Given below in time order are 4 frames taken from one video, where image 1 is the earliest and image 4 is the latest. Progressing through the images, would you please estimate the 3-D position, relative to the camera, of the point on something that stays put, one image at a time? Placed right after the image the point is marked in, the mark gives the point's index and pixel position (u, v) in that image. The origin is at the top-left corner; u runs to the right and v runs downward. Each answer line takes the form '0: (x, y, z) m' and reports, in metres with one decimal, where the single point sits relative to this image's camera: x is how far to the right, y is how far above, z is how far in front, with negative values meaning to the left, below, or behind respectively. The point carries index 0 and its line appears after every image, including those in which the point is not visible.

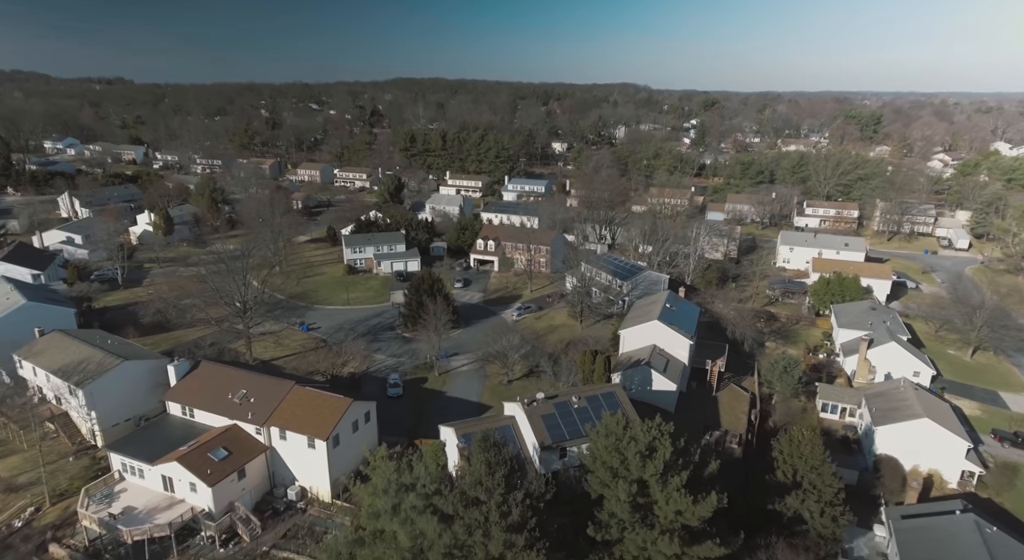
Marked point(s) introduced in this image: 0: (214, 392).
0: (-9.3, -3.5, +18.2) m
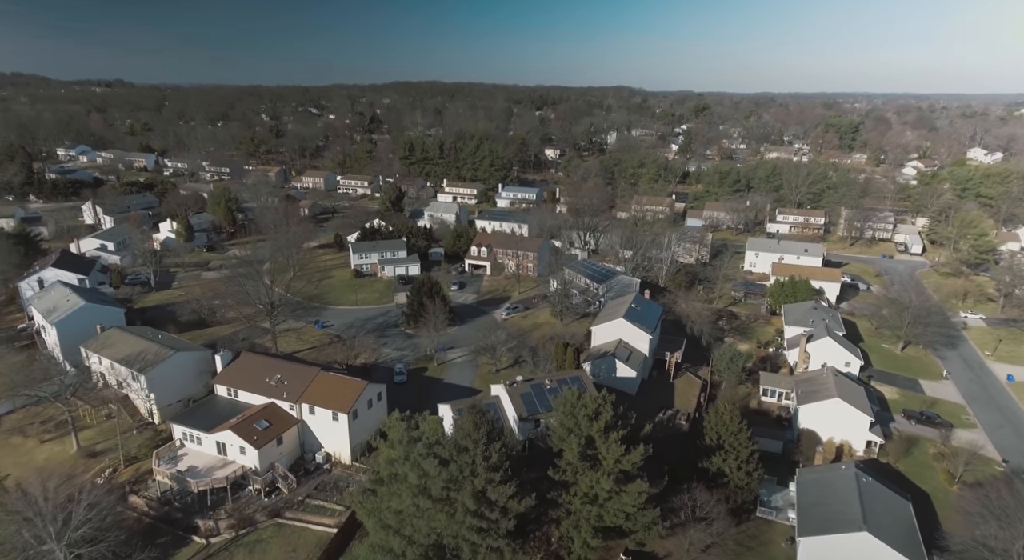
0: (-9.8, -3.7, +22.2) m
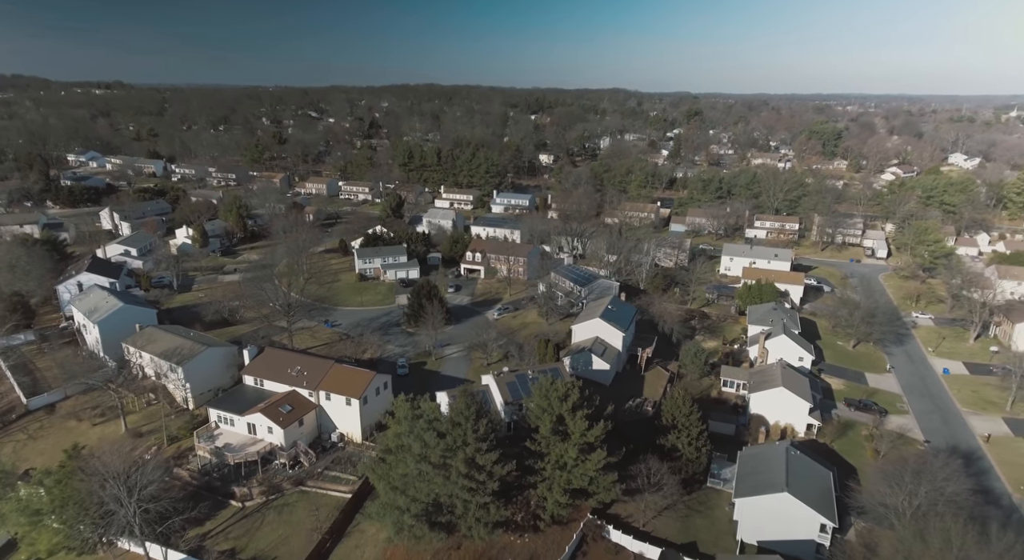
0: (-10.4, -3.9, +25.7) m
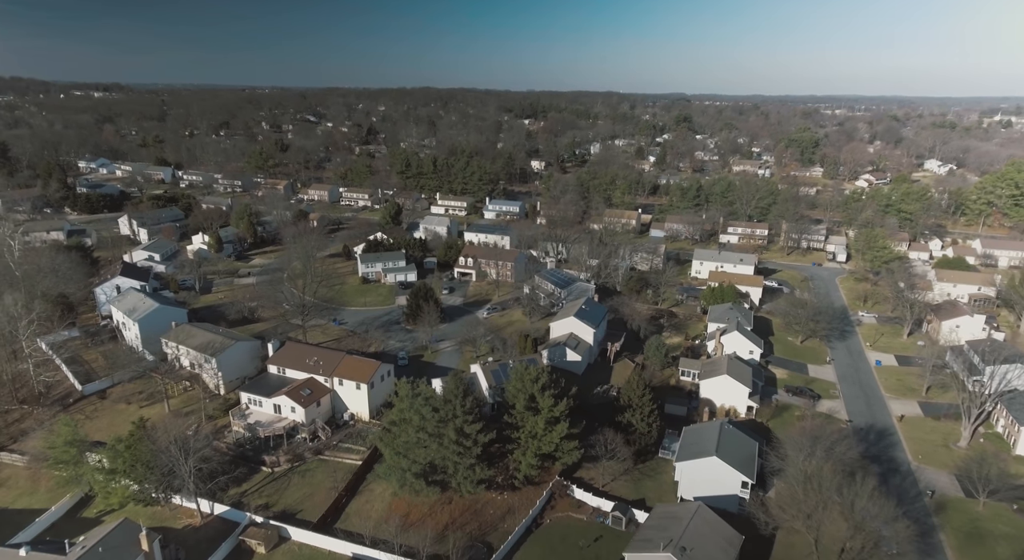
0: (-11.2, -4.1, +30.3) m
